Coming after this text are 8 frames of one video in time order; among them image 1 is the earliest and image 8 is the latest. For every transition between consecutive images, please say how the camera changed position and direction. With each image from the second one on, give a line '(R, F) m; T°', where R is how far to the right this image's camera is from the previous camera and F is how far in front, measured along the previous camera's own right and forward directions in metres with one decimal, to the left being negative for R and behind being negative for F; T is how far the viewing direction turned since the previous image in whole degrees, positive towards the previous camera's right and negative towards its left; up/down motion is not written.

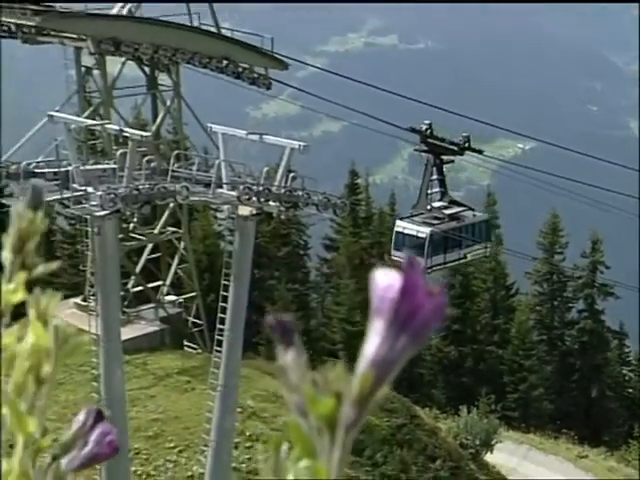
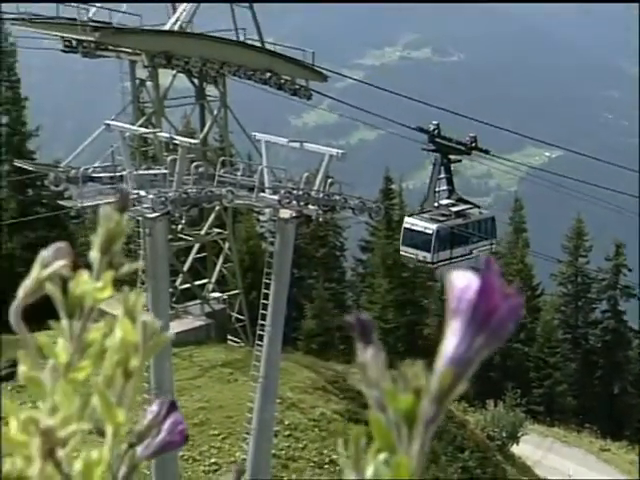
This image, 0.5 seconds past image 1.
(-0.1, -0.2) m; -2°
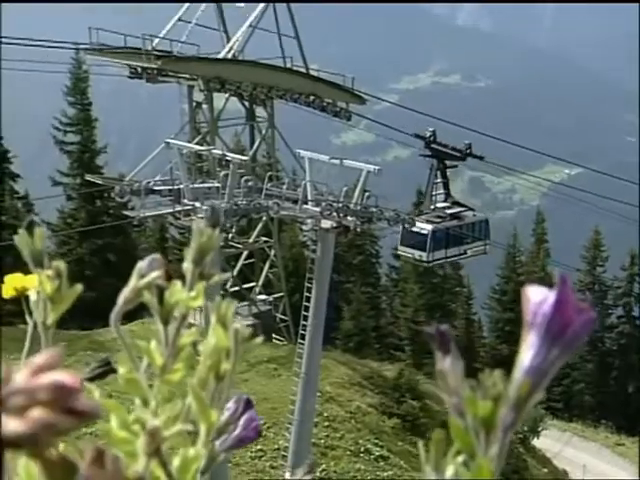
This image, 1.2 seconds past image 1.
(-0.1, -0.4) m; -2°
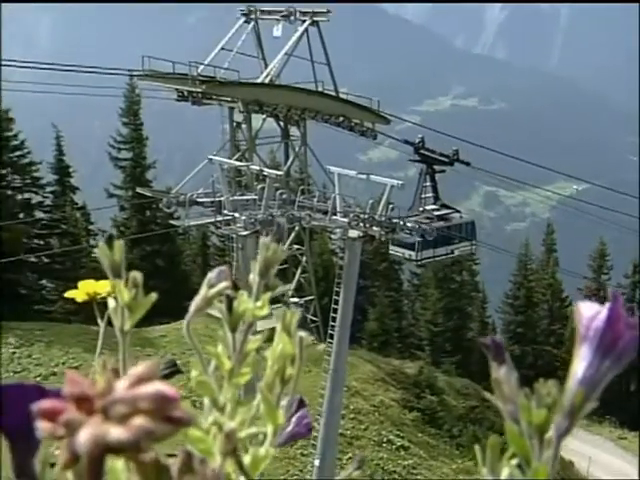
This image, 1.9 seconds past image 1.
(0.0, -0.4) m; -2°
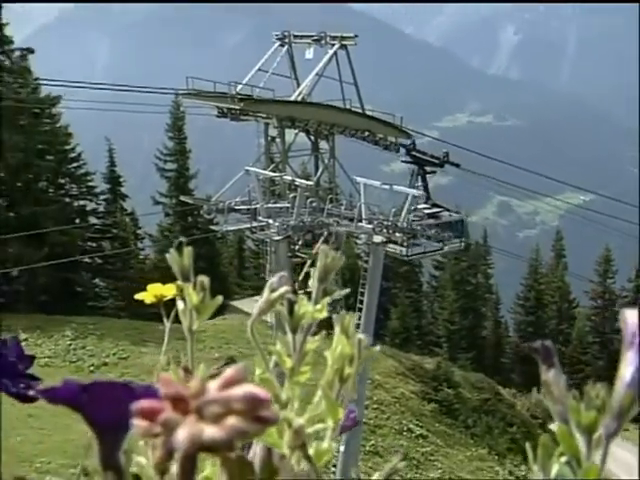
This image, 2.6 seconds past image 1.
(0.0, -0.4) m; -1°
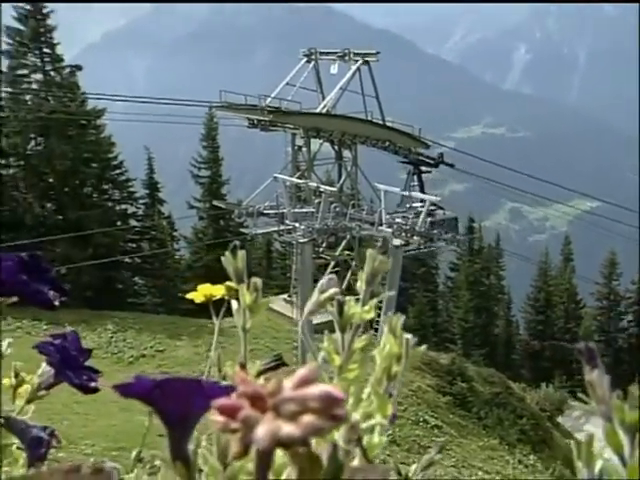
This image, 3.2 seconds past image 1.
(0.0, -0.4) m; -1°
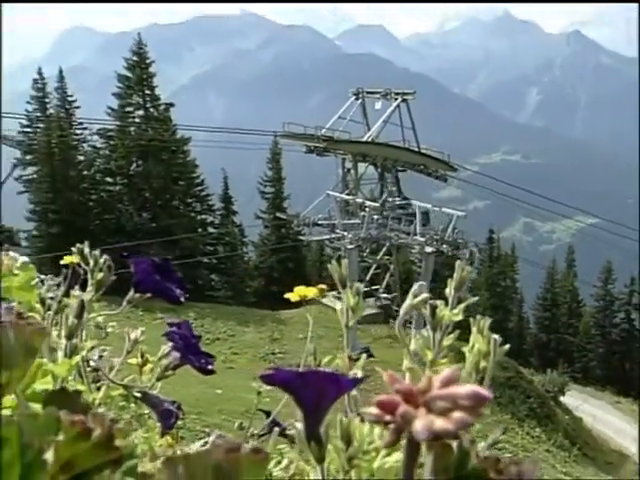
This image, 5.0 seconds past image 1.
(-0.1, -1.1) m; -2°
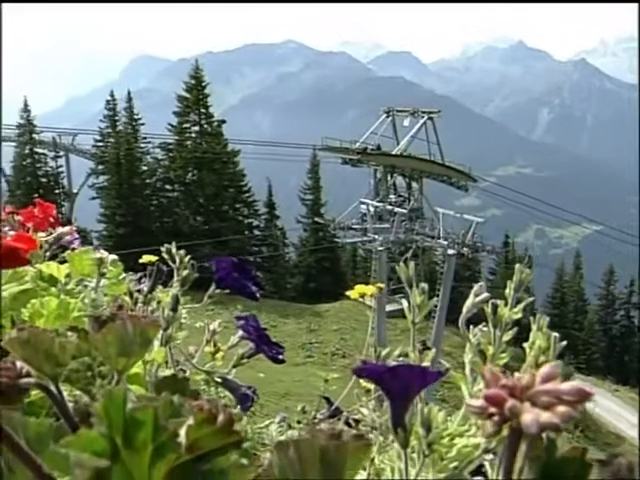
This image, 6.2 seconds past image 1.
(-0.3, -0.7) m; 0°
